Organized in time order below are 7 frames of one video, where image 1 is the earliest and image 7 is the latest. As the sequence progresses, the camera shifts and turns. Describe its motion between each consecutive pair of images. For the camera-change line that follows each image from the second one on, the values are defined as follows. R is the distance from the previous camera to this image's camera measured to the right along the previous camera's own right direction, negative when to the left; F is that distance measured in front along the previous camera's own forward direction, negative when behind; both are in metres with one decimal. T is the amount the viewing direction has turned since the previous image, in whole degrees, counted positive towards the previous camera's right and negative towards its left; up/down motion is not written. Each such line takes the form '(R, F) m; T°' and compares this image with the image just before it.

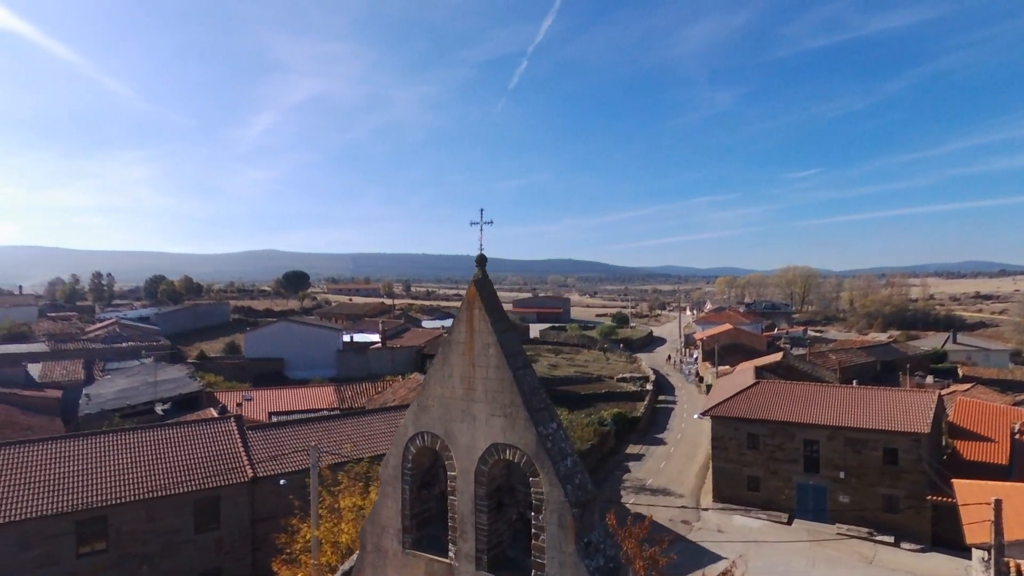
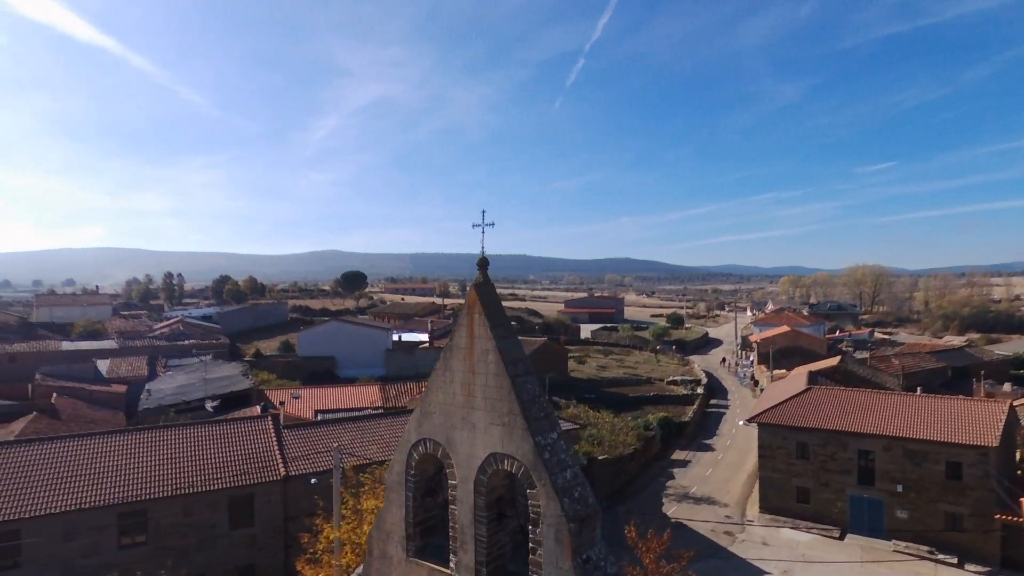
(+0.6, +0.3) m; -5°
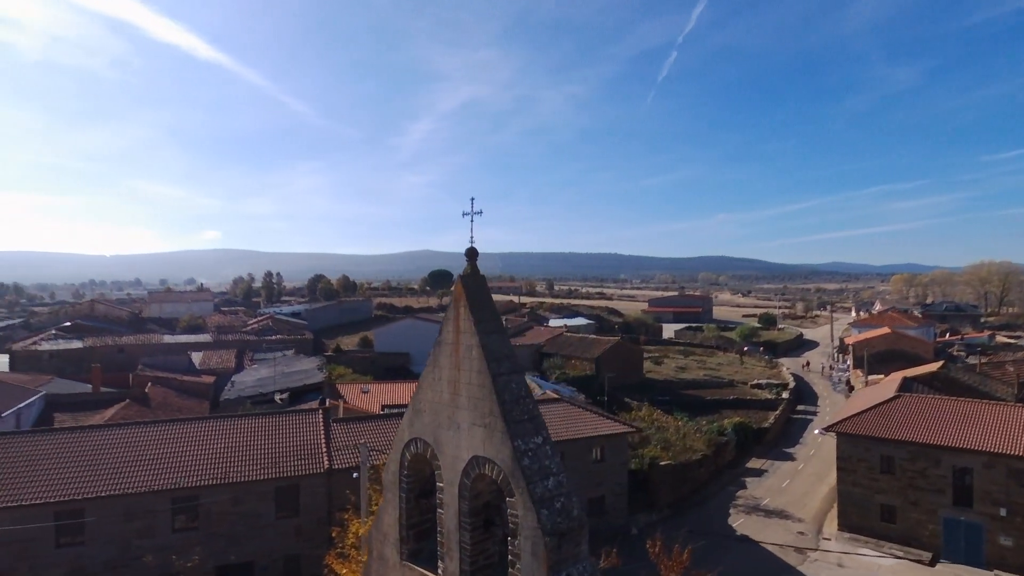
(+1.1, +0.6) m; -8°
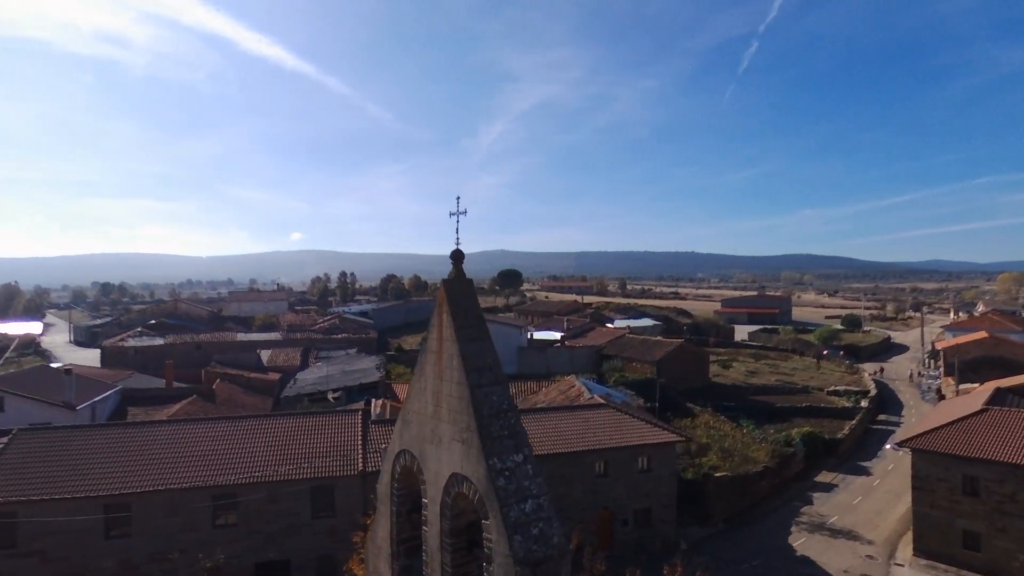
(+0.9, +0.5) m; -7°
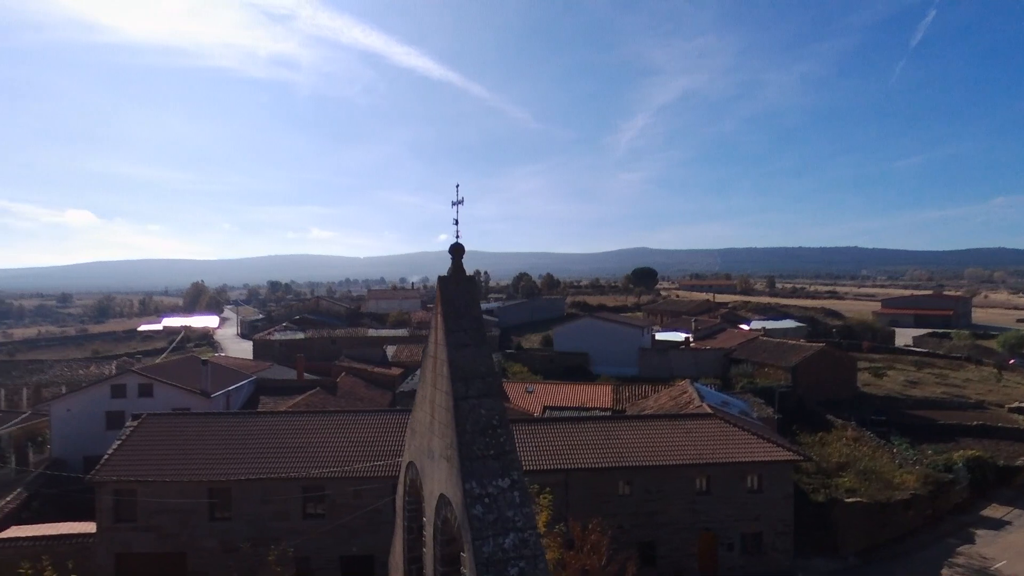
(+1.2, +1.0) m; -13°
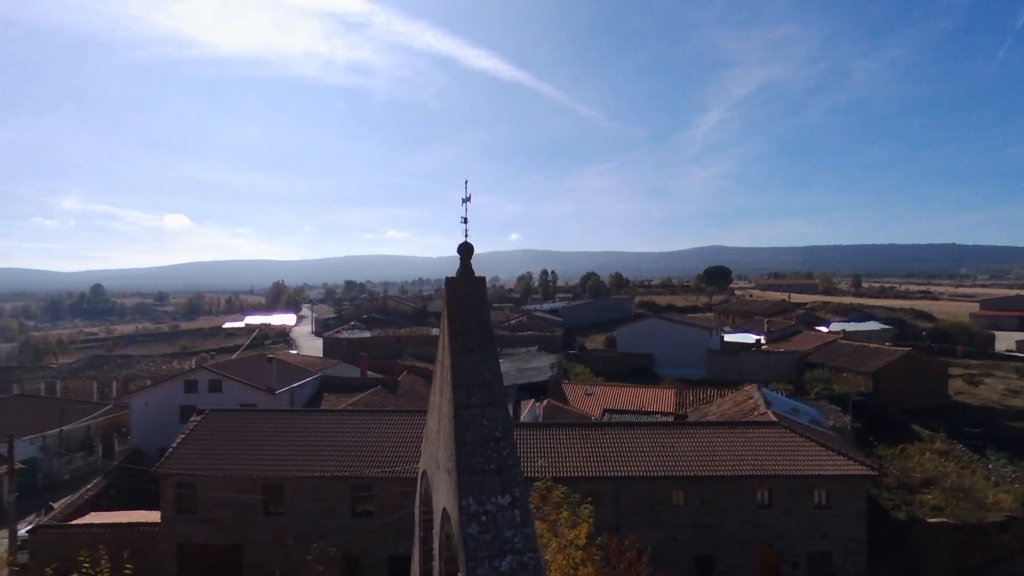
(+0.5, +0.4) m; -6°
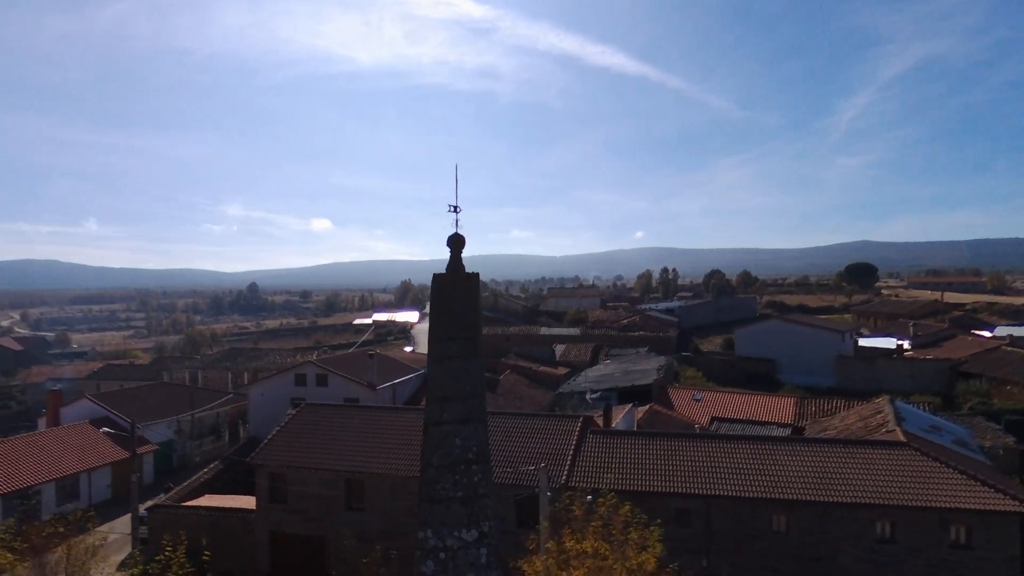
(+1.0, +0.8) m; -11°
